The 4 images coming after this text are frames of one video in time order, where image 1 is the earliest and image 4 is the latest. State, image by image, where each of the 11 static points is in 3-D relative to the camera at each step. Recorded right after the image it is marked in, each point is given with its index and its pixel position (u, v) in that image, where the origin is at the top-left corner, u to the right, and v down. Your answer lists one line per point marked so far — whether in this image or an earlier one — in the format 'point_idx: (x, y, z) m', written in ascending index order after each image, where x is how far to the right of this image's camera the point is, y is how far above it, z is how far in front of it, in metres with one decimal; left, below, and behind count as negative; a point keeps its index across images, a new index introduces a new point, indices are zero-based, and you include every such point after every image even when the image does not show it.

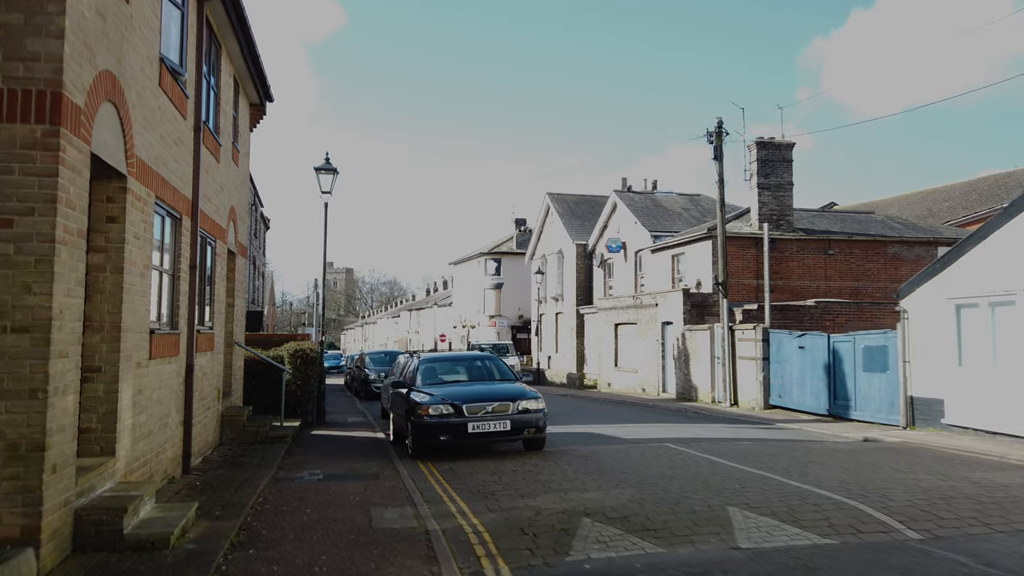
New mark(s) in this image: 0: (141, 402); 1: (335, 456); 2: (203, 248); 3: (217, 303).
0: (-3.4, -1.0, +7.1) m
1: (-2.5, -2.4, +10.9) m
2: (-4.0, +0.5, +10.1) m
3: (-4.2, -0.2, +11.1) m
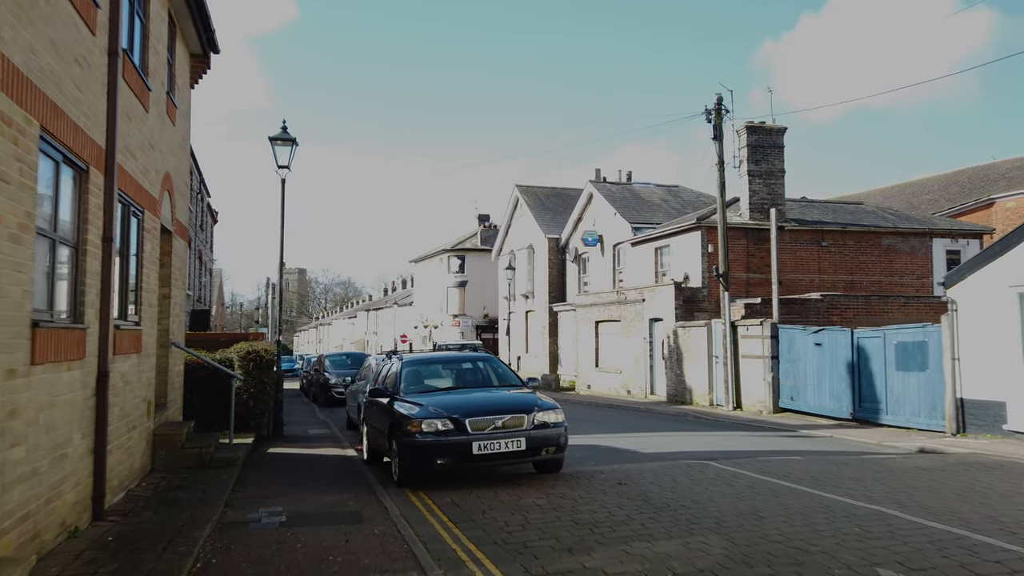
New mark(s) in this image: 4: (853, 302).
0: (-3.0, -0.9, +4.8) m
1: (-2.3, -2.2, +8.6) m
2: (-3.9, +0.7, +7.7) m
3: (-4.1, -0.1, +8.8) m
4: (+8.5, -0.4, +19.4) m
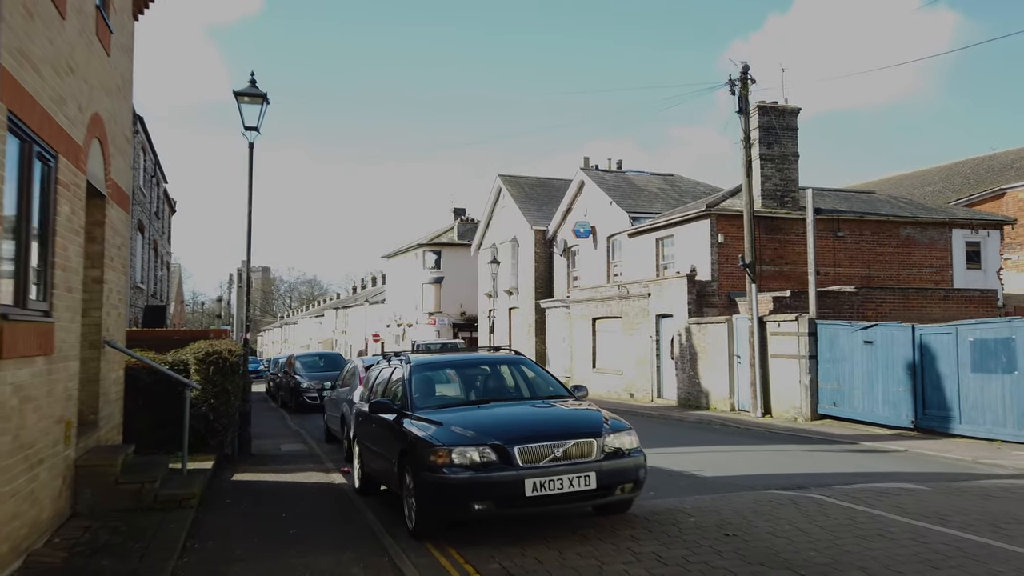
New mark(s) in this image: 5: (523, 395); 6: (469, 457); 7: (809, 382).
0: (-2.4, -0.7, +2.4) m
1: (-1.9, -2.0, +6.3) m
2: (-3.4, +0.9, +5.3) m
3: (-3.7, +0.1, +6.3) m
4: (+8.5, -0.2, +17.5) m
5: (+0.1, -1.1, +7.9) m
6: (-0.3, -1.3, +5.8) m
7: (+5.9, -1.9, +15.3) m
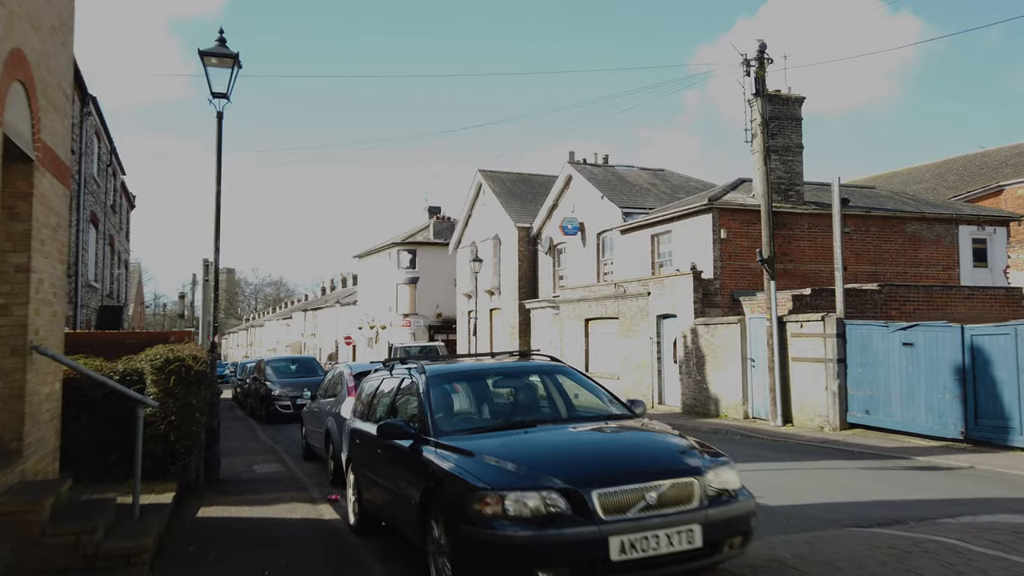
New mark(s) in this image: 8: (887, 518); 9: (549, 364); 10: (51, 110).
0: (-1.9, -0.6, +0.8) m
1: (-1.5, -1.9, +4.7) m
2: (-2.9, +1.0, +3.6) m
3: (-3.3, +0.2, +4.6) m
4: (+8.4, -0.1, +16.3) m
5: (+0.4, -1.0, +6.3) m
6: (+0.1, -1.2, +4.2) m
7: (+5.9, -1.8, +14.0) m
8: (+3.3, -2.0, +6.9) m
9: (+0.3, -0.7, +7.0) m
10: (-4.0, +1.5, +6.8) m
